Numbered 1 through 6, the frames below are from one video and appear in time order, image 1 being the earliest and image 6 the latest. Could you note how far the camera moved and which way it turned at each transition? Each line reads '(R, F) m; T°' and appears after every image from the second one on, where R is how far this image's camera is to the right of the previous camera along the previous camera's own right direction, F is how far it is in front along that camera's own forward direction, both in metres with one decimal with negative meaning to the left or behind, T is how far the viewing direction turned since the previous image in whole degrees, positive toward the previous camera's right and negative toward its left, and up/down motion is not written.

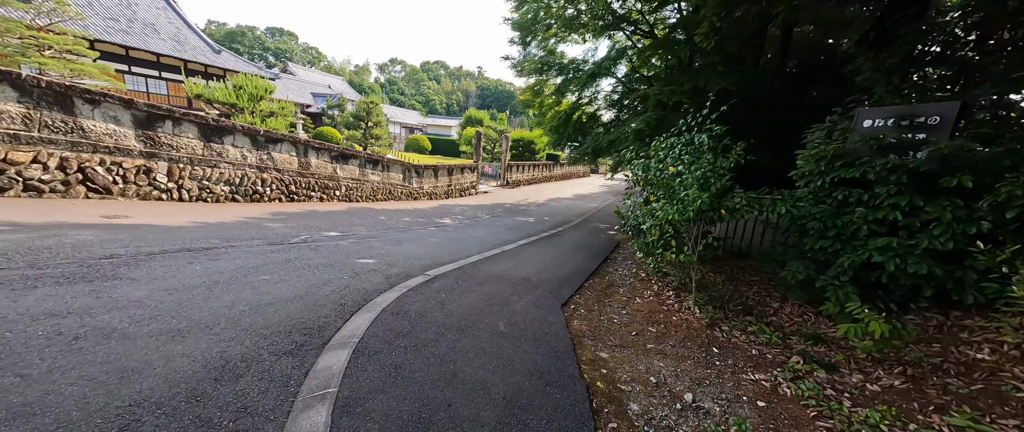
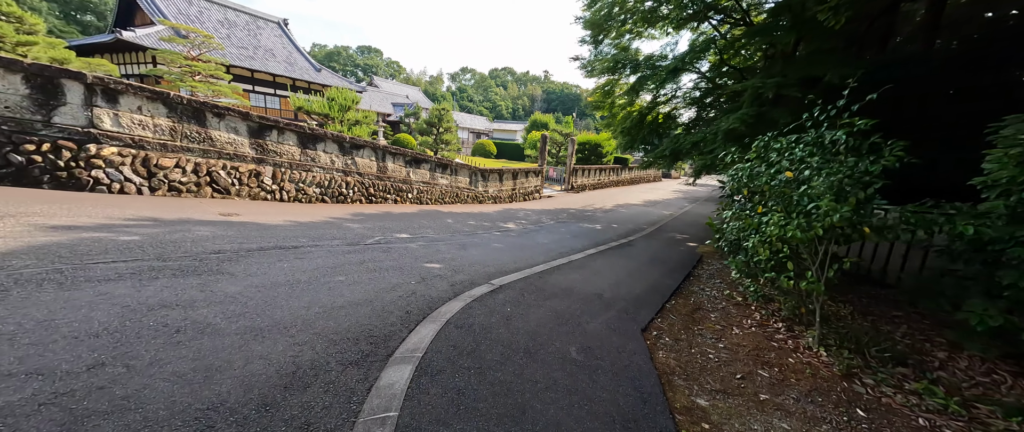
(-0.1, +0.2) m; -10°
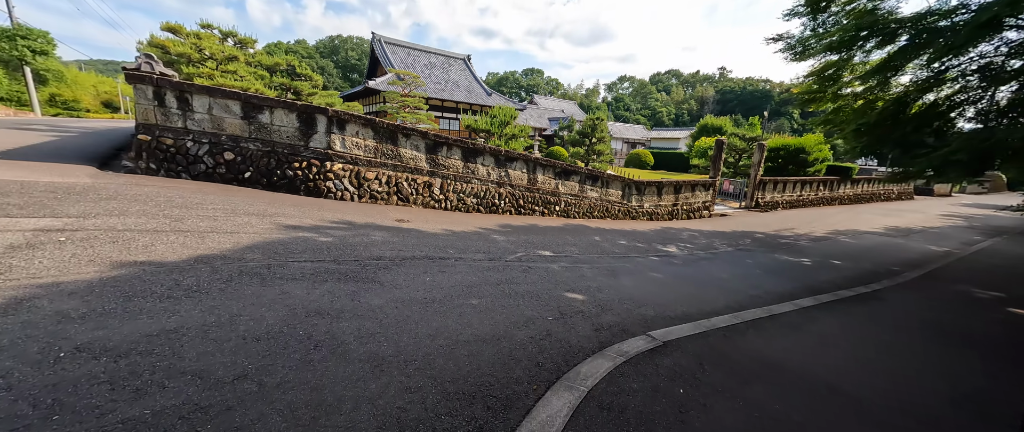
(-0.1, +0.5) m; -24°
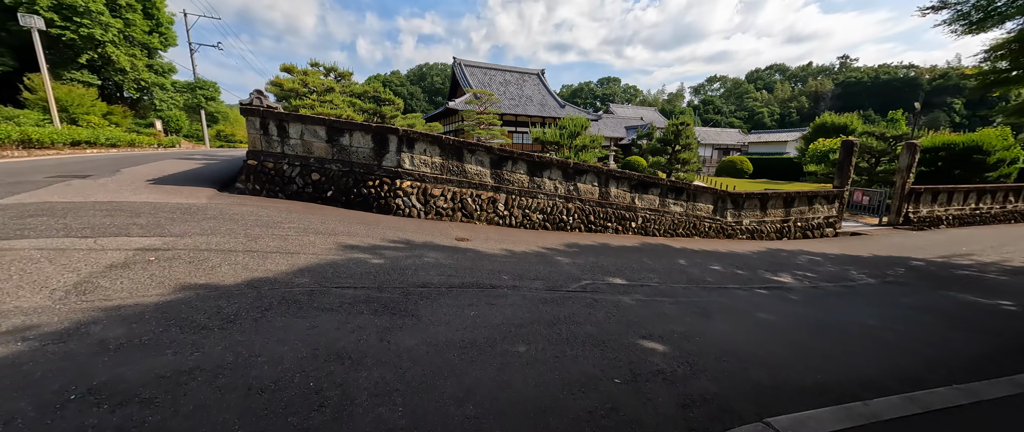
(+0.1, +0.4) m; -12°
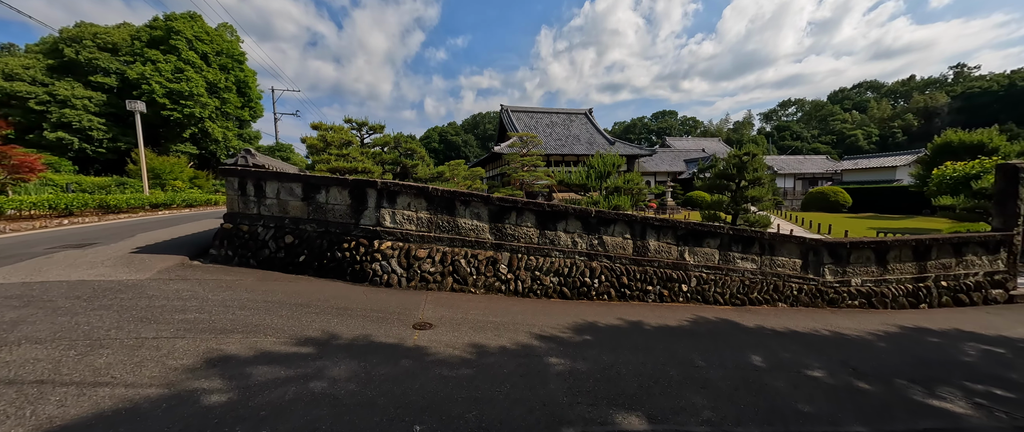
(+0.8, +1.3) m; -9°
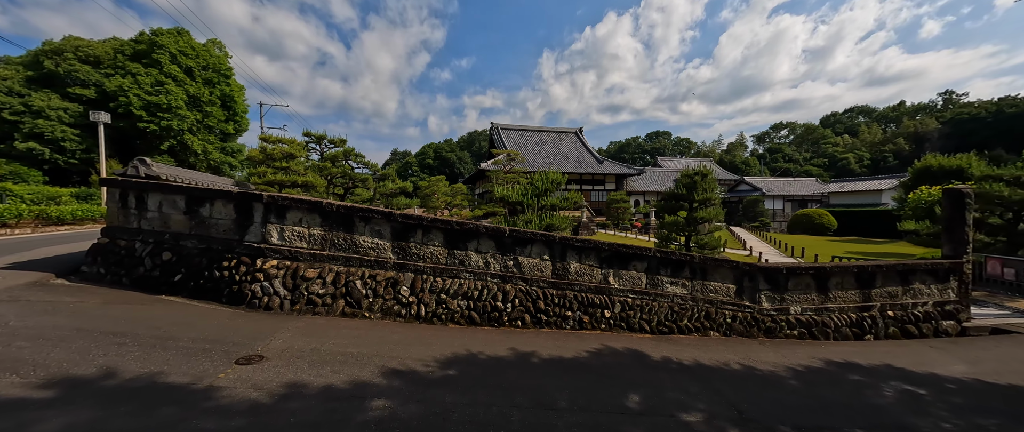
(+1.4, +0.4) m; 0°
